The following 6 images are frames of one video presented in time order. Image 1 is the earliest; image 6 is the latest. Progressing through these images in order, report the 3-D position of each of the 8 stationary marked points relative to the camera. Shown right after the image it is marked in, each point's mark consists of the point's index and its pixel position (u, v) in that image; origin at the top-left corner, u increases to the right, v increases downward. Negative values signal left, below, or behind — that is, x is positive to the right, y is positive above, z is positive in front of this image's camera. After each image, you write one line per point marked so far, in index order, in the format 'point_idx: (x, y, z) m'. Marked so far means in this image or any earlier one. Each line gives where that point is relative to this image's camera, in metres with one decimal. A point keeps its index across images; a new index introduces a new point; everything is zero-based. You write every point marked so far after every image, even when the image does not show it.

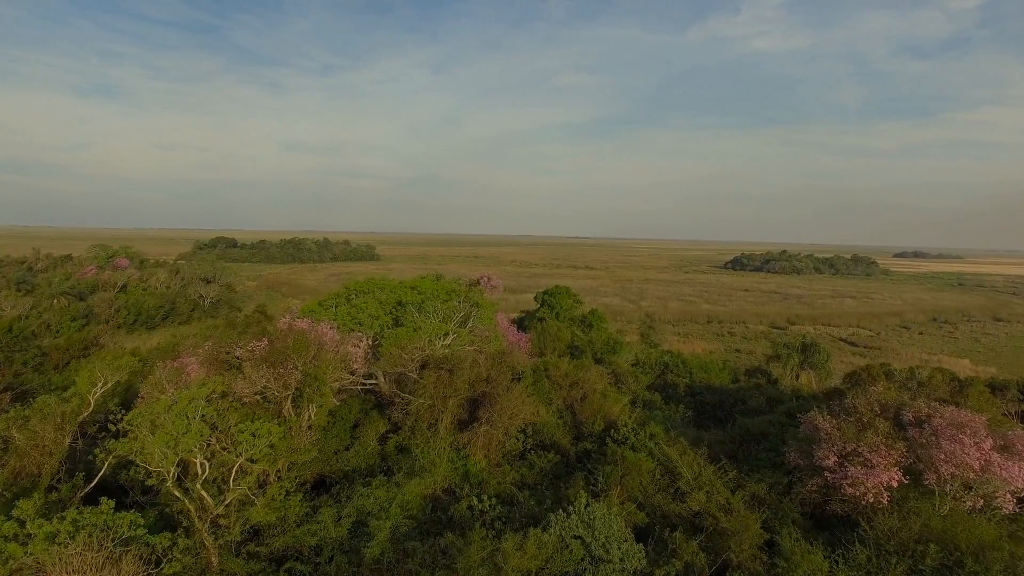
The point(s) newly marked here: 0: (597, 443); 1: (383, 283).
0: (+2.2, -4.0, +13.3) m
1: (-4.0, +0.2, +15.4) m
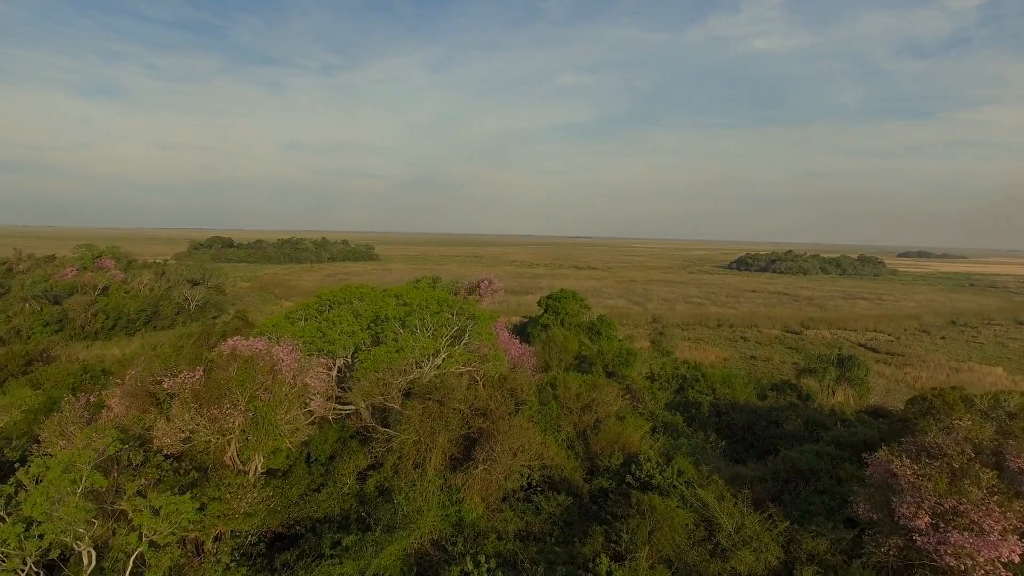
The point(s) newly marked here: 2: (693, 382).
0: (+2.3, -4.3, +11.2) m
1: (-3.9, 0.0, +13.3) m
2: (+6.8, -3.5, +19.0) m
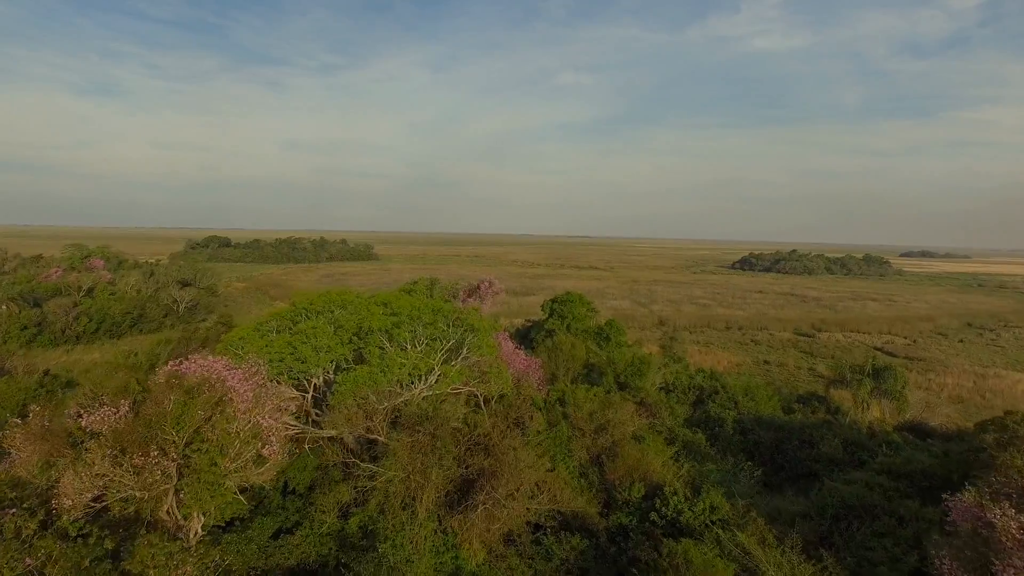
0: (+2.4, -4.4, +9.7) m
1: (-3.8, -0.2, +11.8) m
2: (+6.9, -3.7, +17.4) m
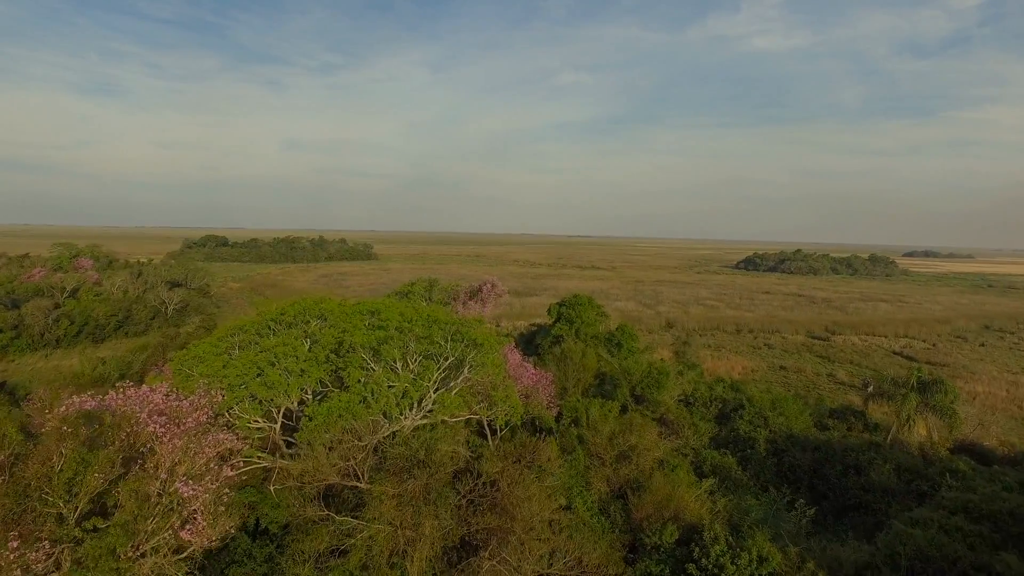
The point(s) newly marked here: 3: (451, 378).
0: (+2.5, -4.5, +8.1) m
1: (-3.6, -0.3, +10.2) m
2: (+7.0, -3.8, +15.8) m
3: (-1.2, -1.7, +9.6) m
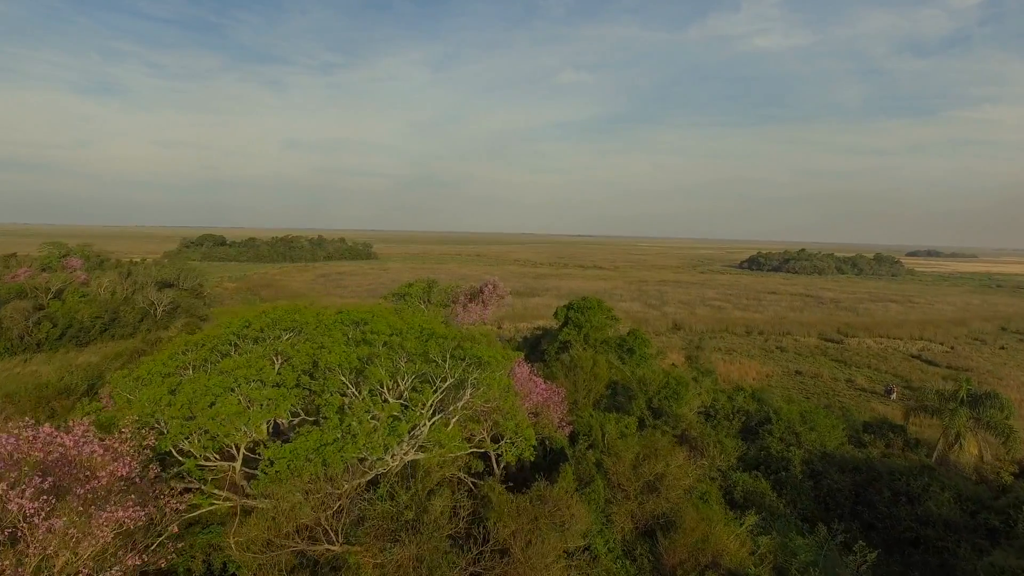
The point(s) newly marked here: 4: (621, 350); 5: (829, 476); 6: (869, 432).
0: (+2.7, -4.6, +6.7) m
1: (-3.5, -0.4, +8.8) m
2: (+7.2, -3.8, +14.5) m
3: (-1.0, -1.8, +8.2) m
4: (+4.0, -2.3, +18.7) m
5: (+7.4, -4.4, +11.8) m
6: (+10.2, -4.1, +14.4) m
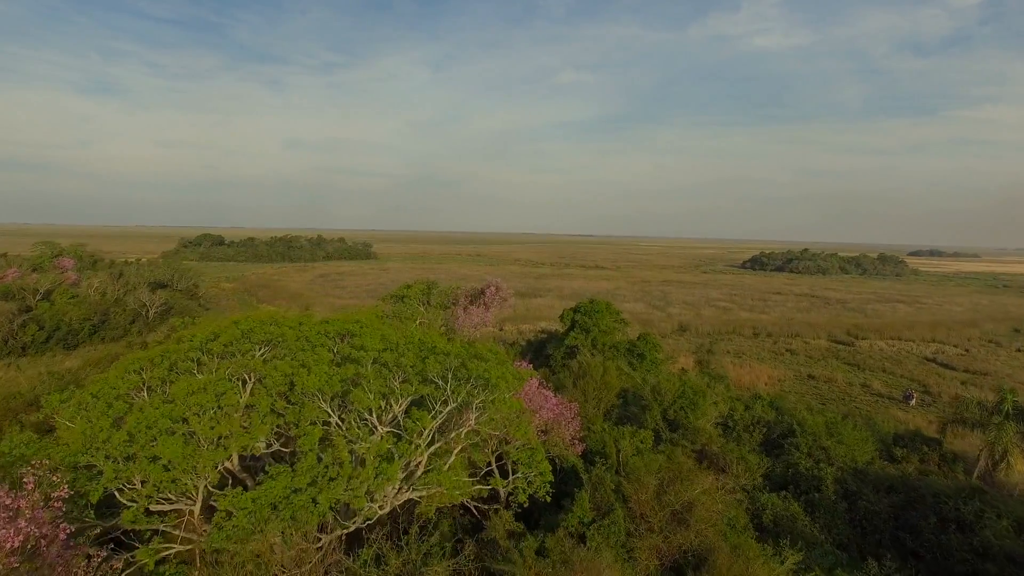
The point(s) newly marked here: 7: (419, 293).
0: (+2.8, -4.7, +5.7) m
1: (-3.4, -0.4, +7.8) m
2: (+7.3, -3.9, +13.5) m
3: (-0.9, -1.9, +7.2) m
4: (+4.2, -2.4, +17.7) m
5: (+7.6, -4.5, +10.8) m
6: (+10.3, -4.2, +13.4) m
7: (-3.3, -0.2, +18.0) m
